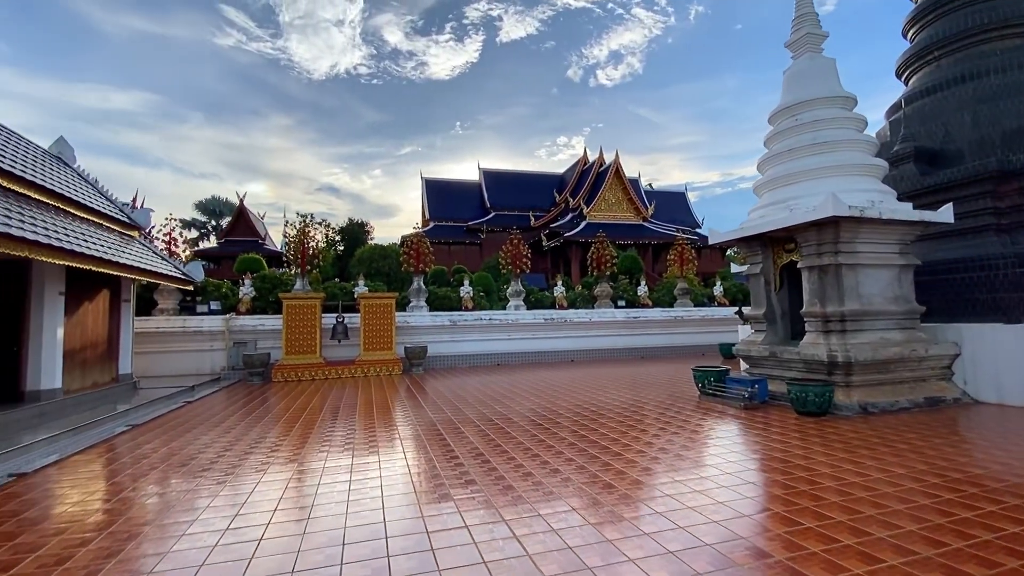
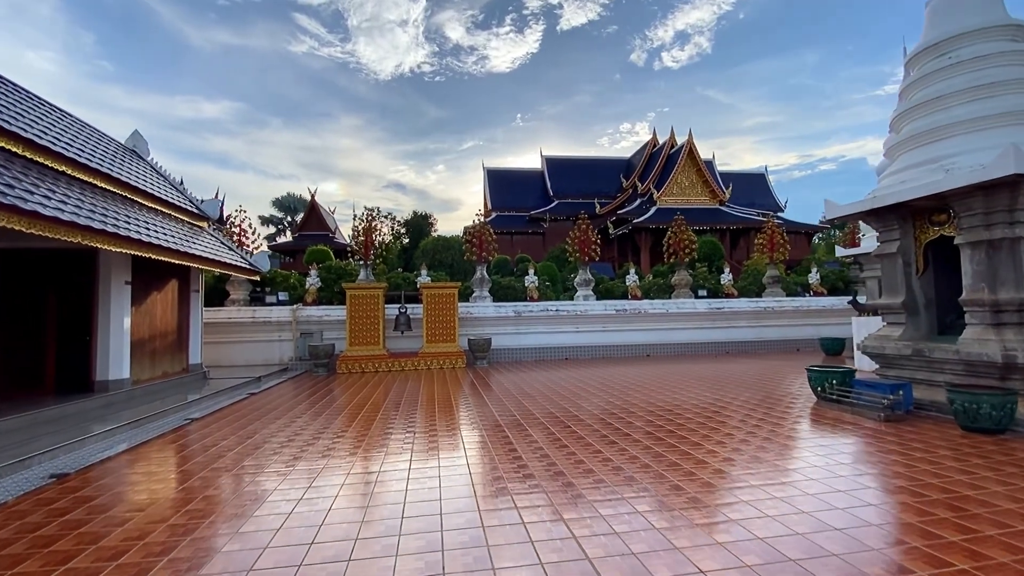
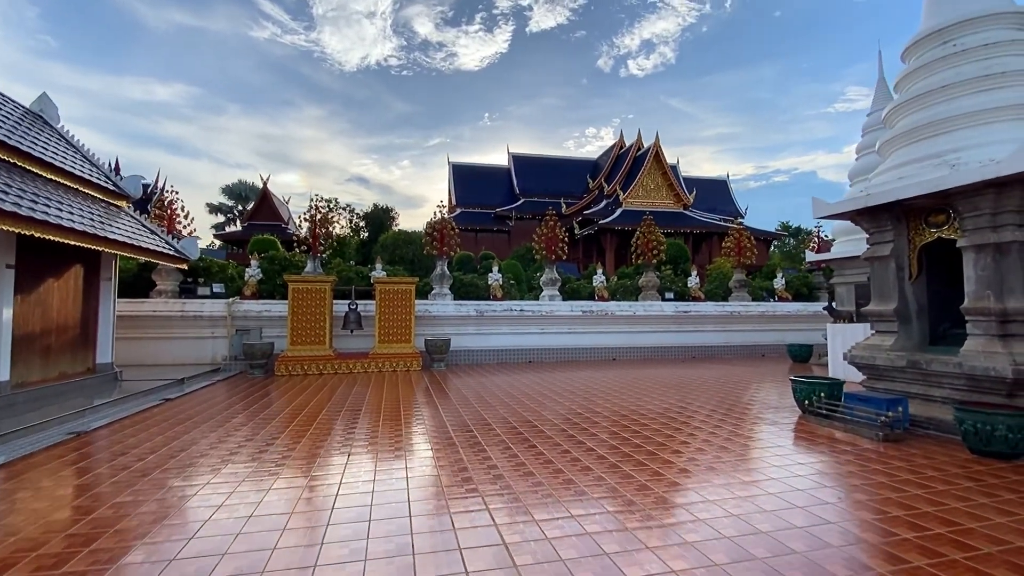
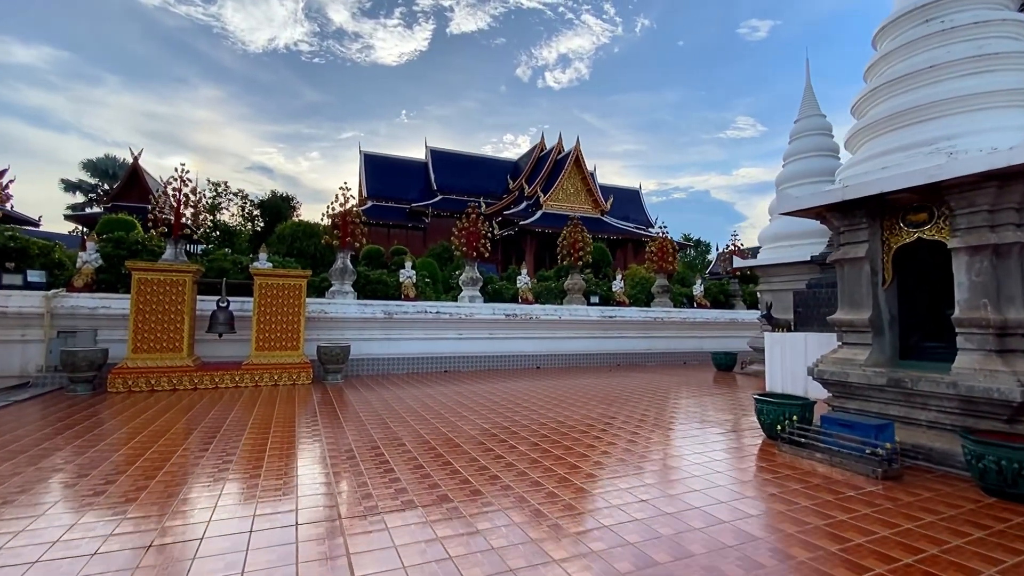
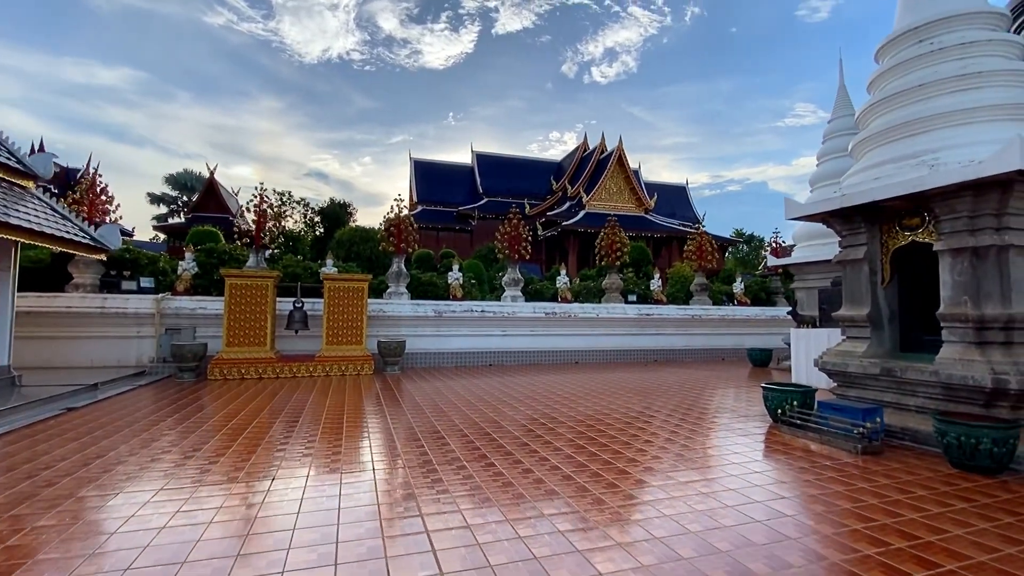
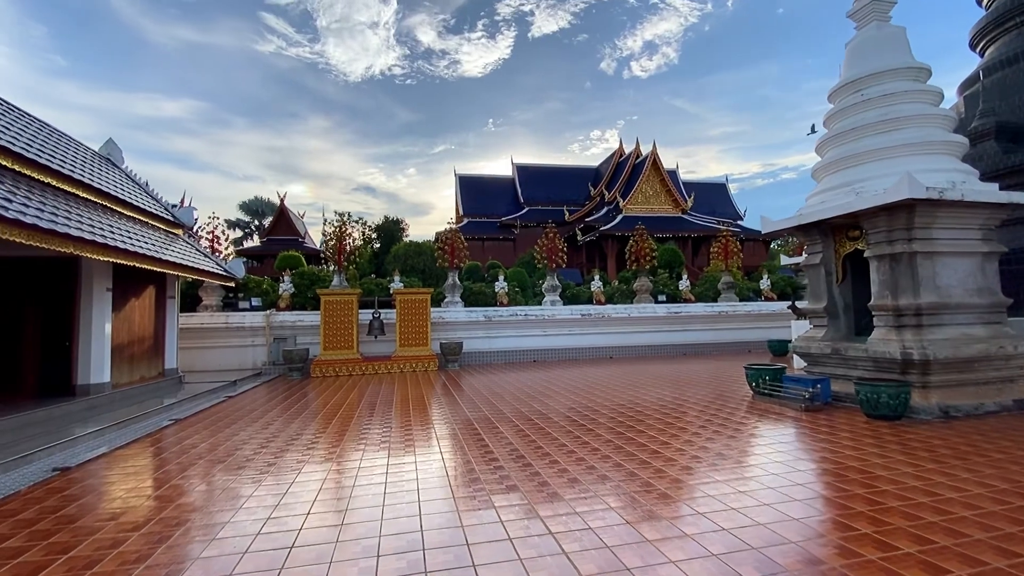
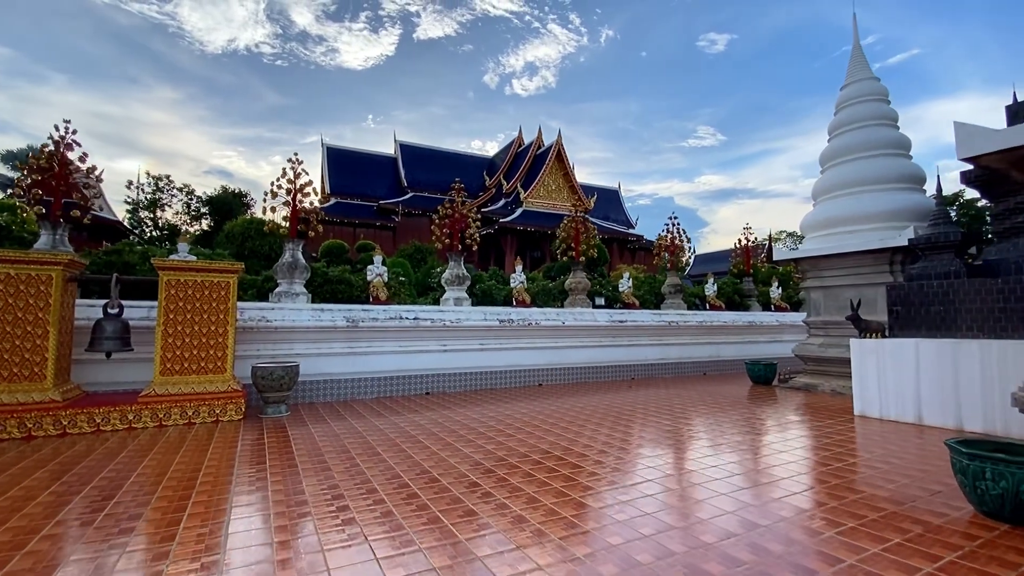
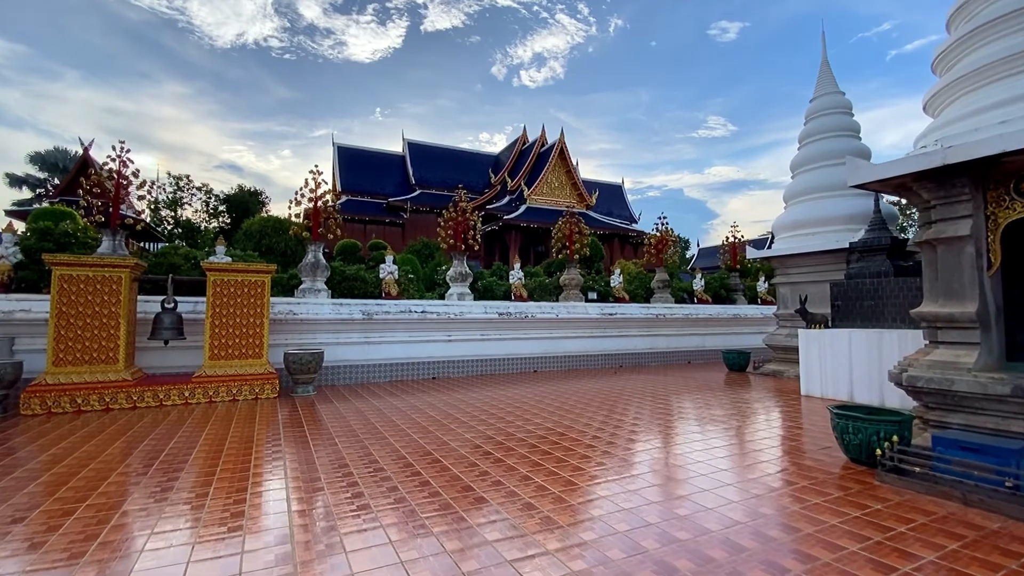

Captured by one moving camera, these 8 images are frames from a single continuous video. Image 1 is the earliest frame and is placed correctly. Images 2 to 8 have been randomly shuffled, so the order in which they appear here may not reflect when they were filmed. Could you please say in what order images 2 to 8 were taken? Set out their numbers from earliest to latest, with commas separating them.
6, 2, 3, 5, 4, 8, 7
